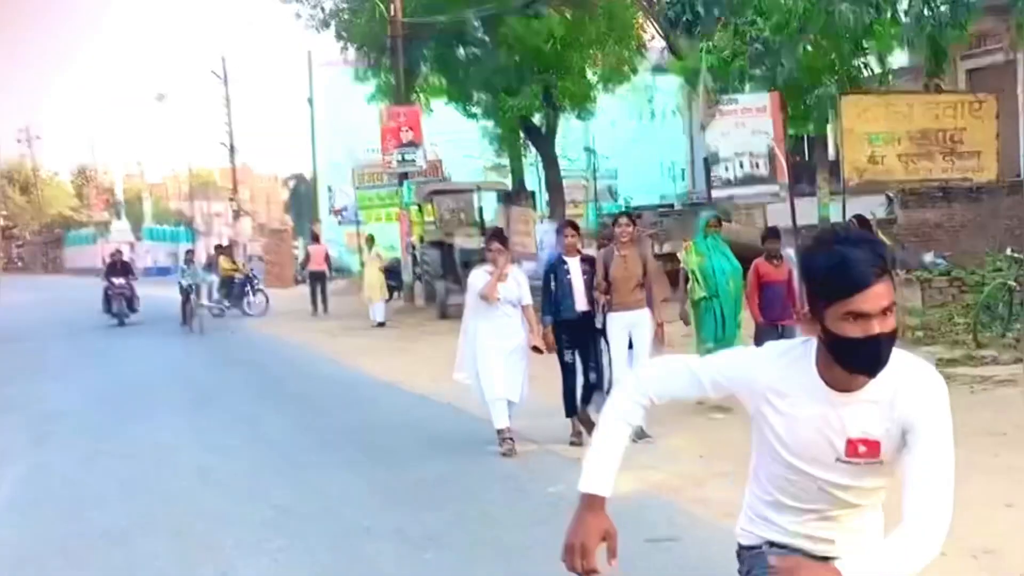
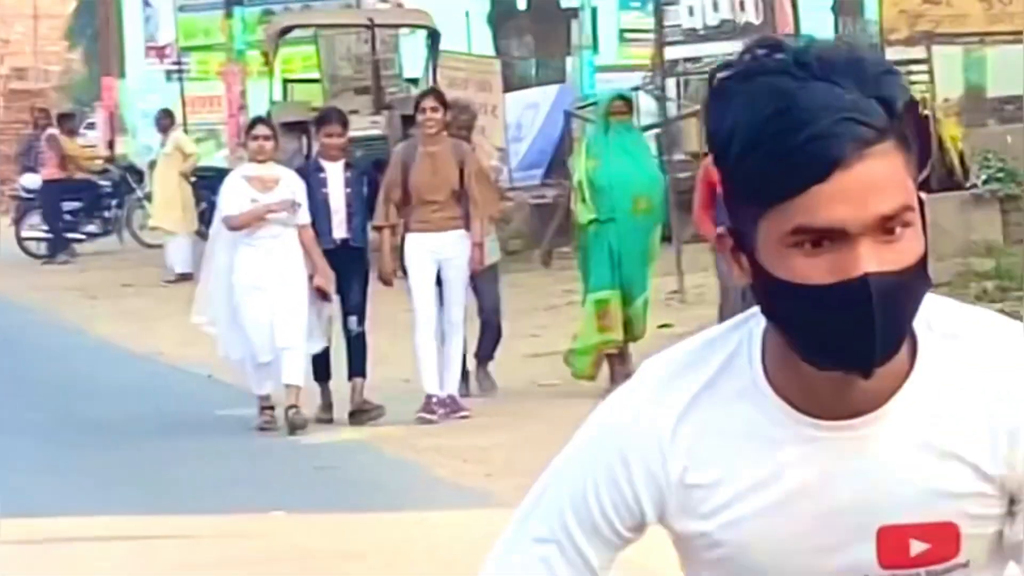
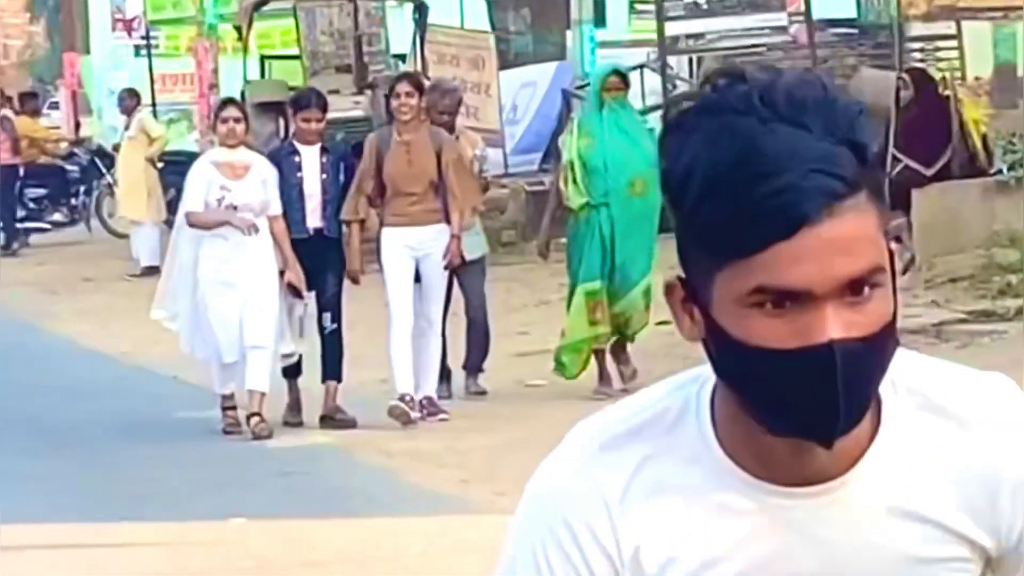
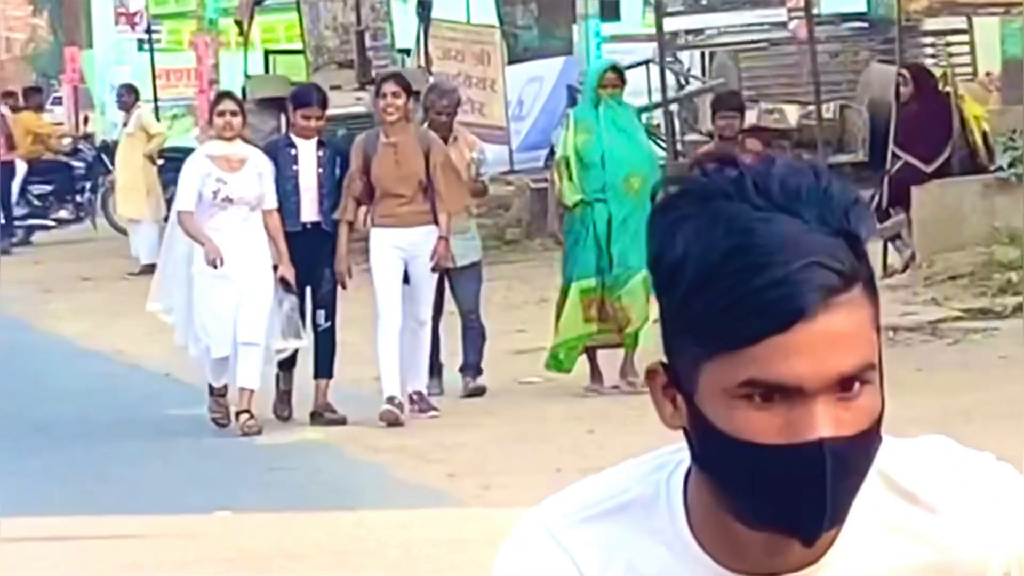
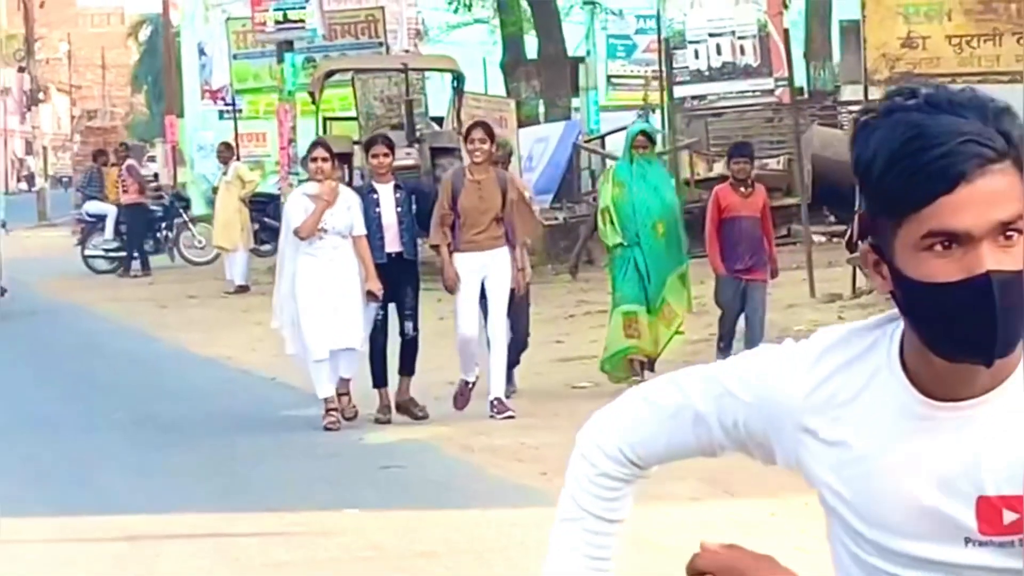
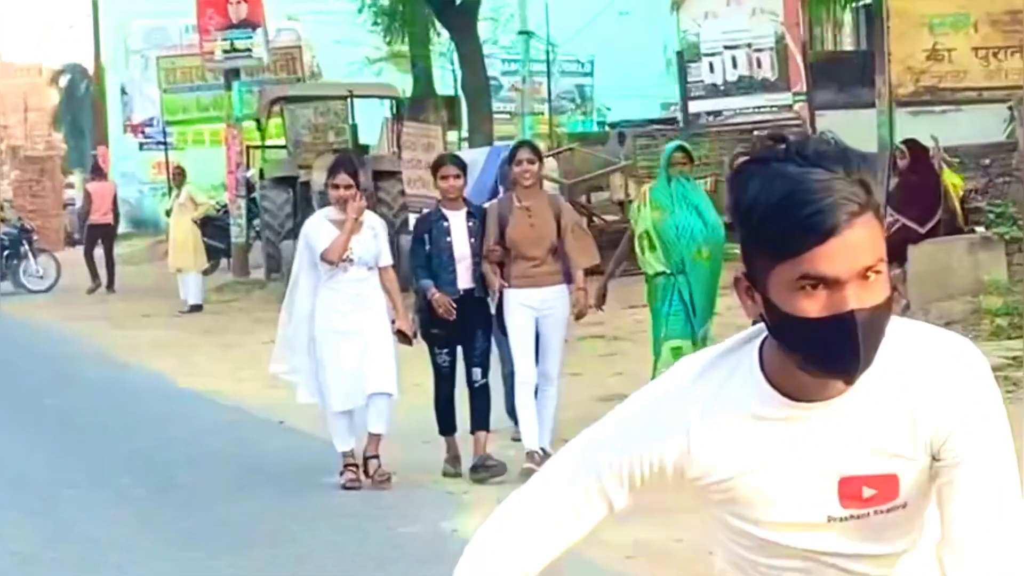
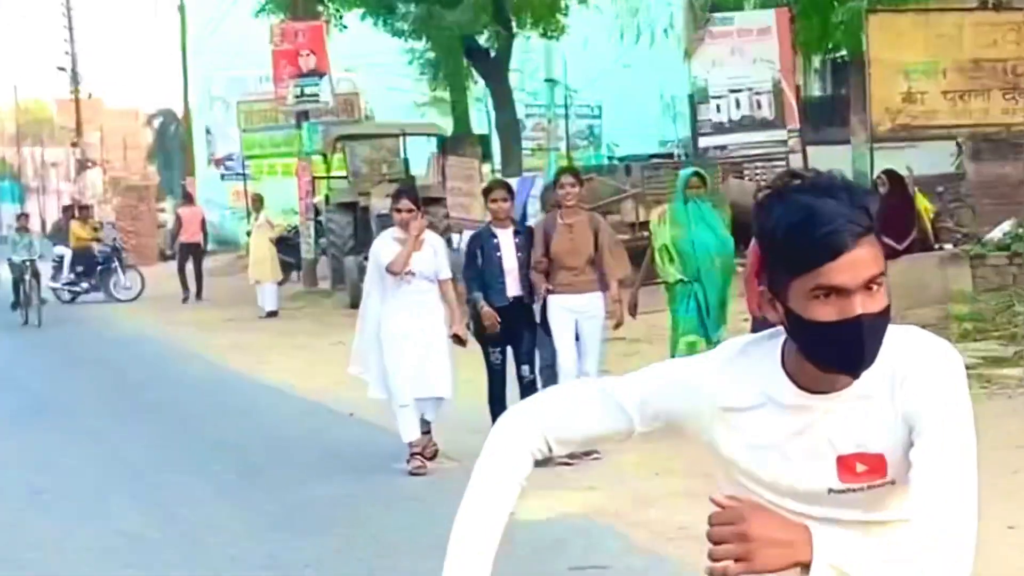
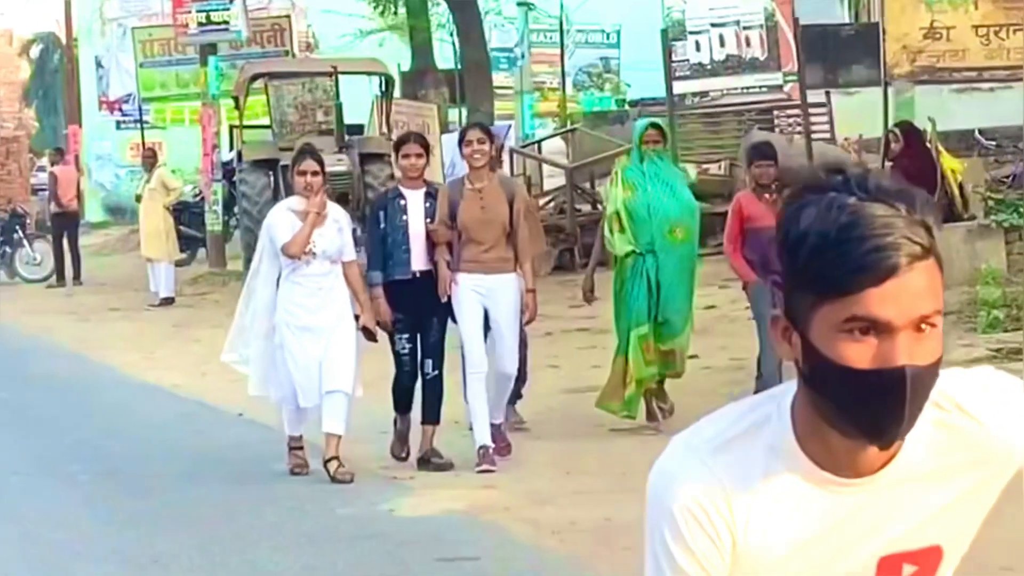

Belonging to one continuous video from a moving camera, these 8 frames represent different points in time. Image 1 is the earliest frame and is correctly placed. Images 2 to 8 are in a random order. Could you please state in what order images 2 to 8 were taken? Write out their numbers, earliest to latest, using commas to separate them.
7, 6, 8, 5, 2, 3, 4
